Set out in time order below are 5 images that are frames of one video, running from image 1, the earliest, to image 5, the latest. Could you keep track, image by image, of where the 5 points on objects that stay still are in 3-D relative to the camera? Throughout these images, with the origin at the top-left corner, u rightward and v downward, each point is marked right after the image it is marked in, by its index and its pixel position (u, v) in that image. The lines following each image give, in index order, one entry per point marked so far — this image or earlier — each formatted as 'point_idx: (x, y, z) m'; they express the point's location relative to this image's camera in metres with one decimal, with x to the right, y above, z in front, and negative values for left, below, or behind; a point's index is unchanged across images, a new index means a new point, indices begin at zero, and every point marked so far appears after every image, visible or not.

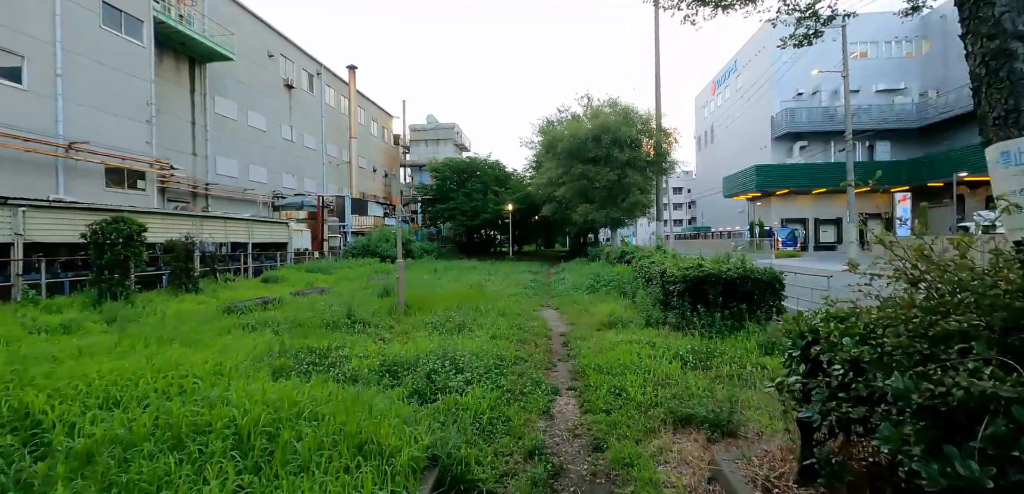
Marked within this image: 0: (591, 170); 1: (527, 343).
0: (+3.4, +3.4, +19.3) m
1: (+0.2, -1.4, +6.5) m
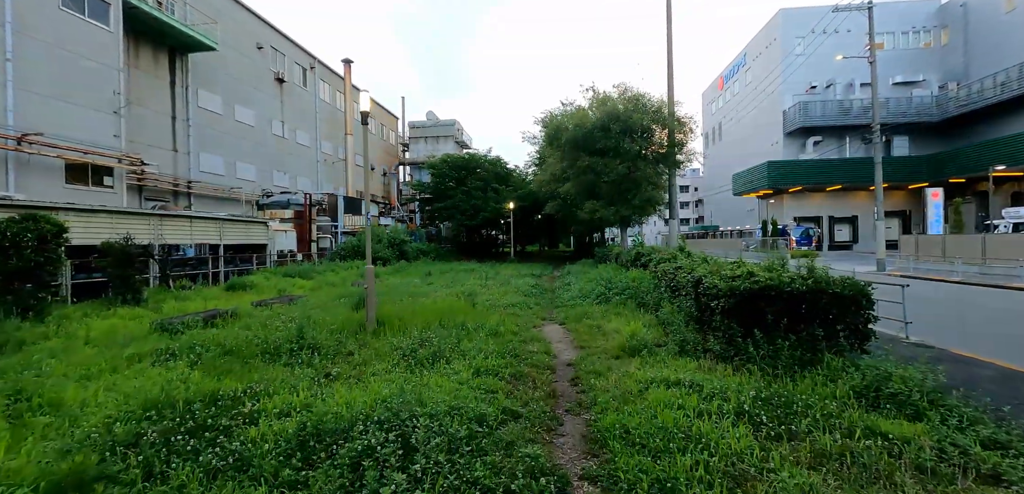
0: (+3.4, +3.4, +17.6) m
1: (+0.1, -1.4, +4.8) m
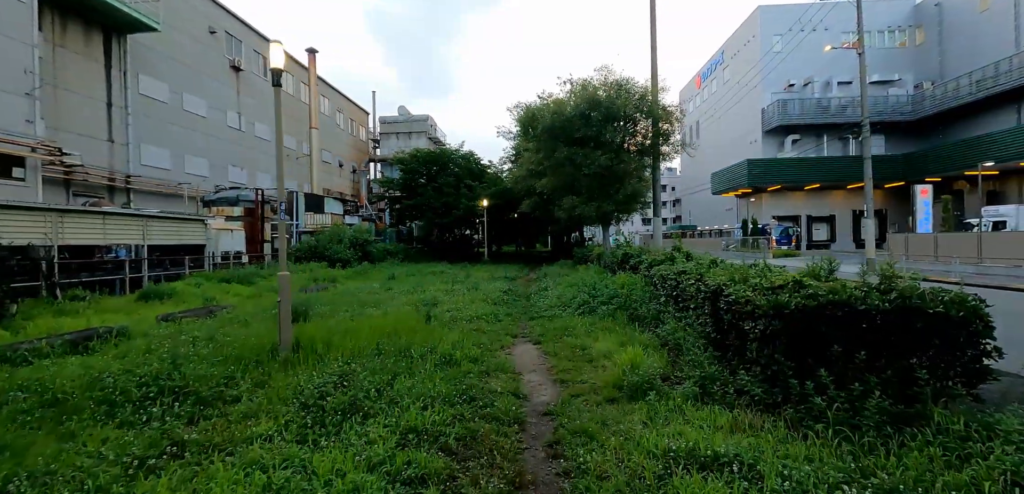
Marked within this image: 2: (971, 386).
0: (+2.3, +3.4, +16.0) m
1: (-0.3, -1.4, +3.1) m
2: (+3.3, -1.0, +3.2) m
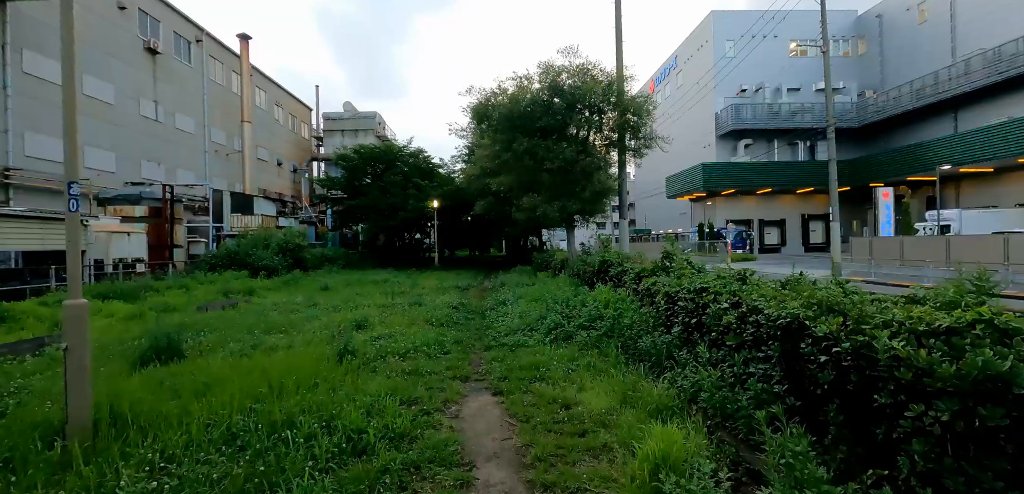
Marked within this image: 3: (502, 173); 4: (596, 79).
0: (+0.9, +3.2, +14.3) m
1: (-0.4, -1.5, +1.1) m
2: (+3.1, -1.0, +1.6) m
3: (-0.3, +2.6, +15.8) m
4: (+2.7, +5.3, +14.4) m
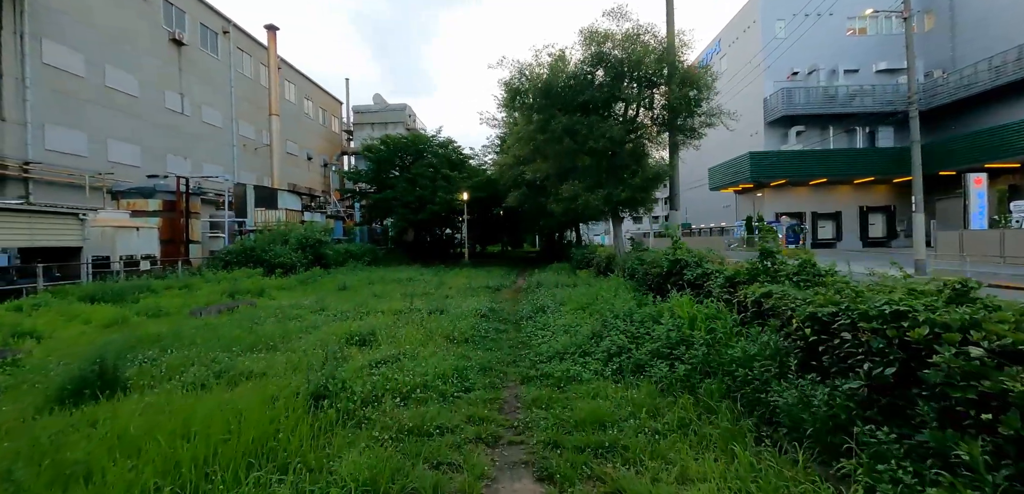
0: (+1.9, +3.3, +12.4) m
1: (-0.3, -1.5, -0.6) m
2: (+3.2, -1.0, -0.3) m
3: (+0.8, +2.7, +14.0) m
4: (+3.7, +5.4, +12.4) m
